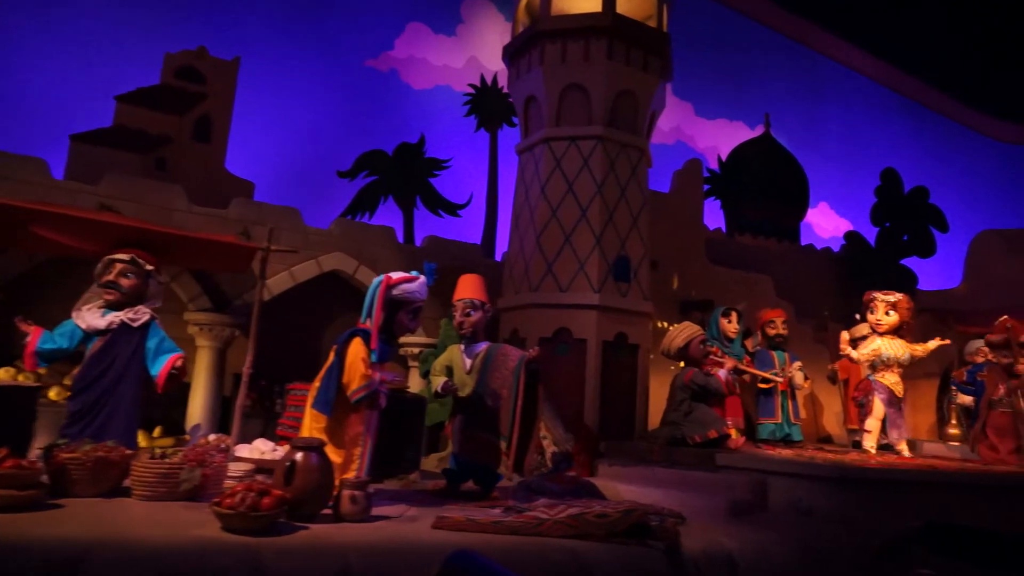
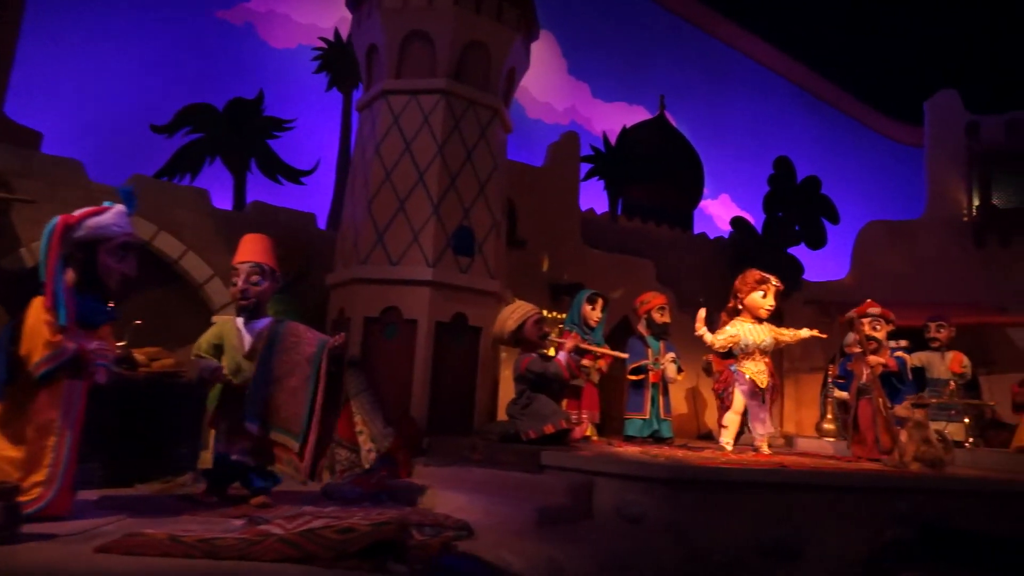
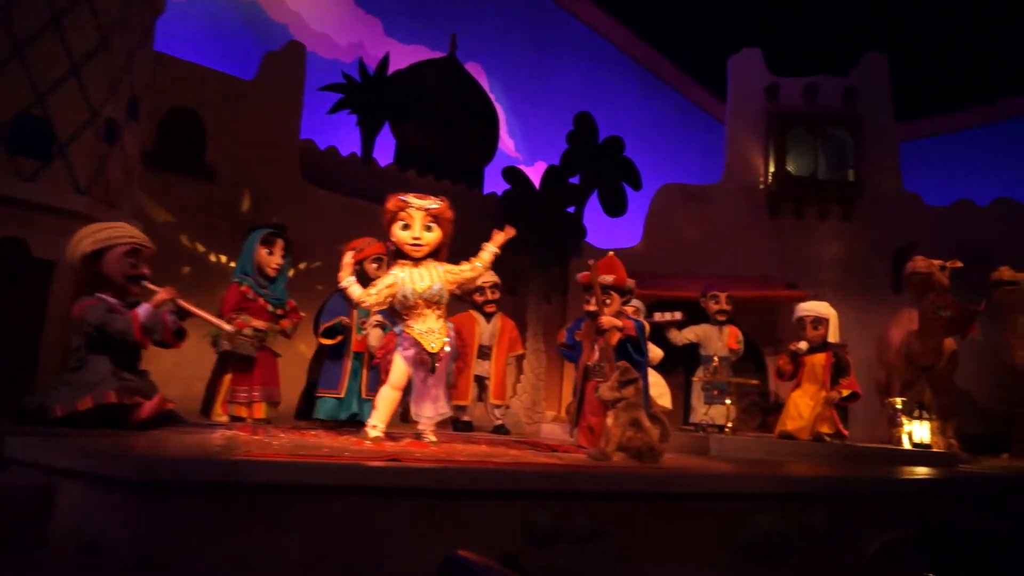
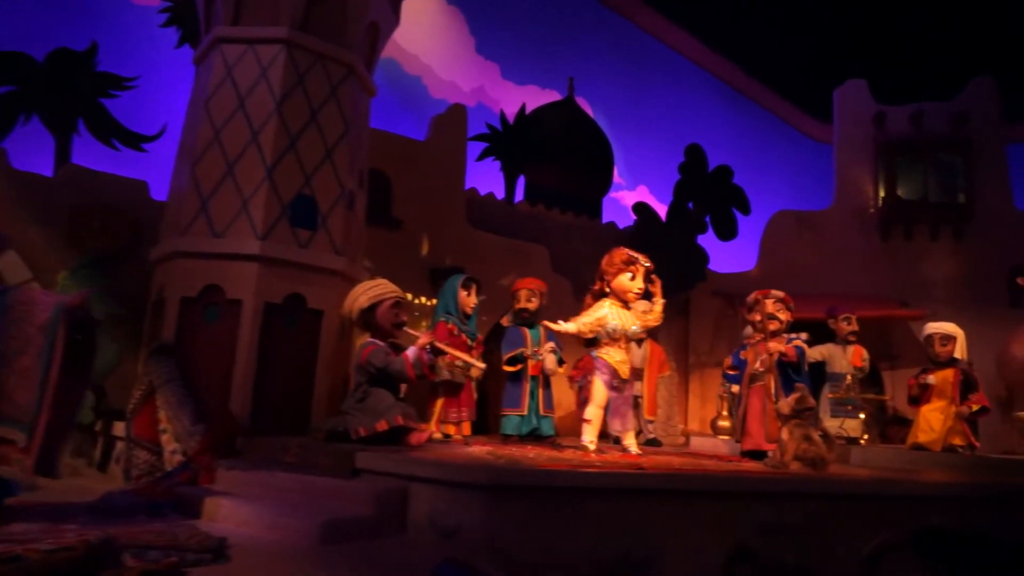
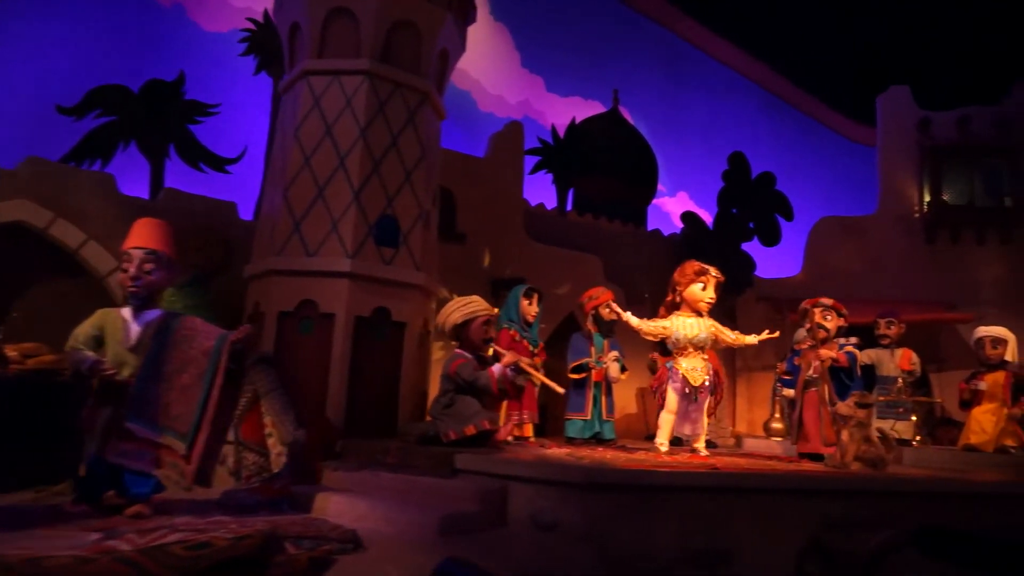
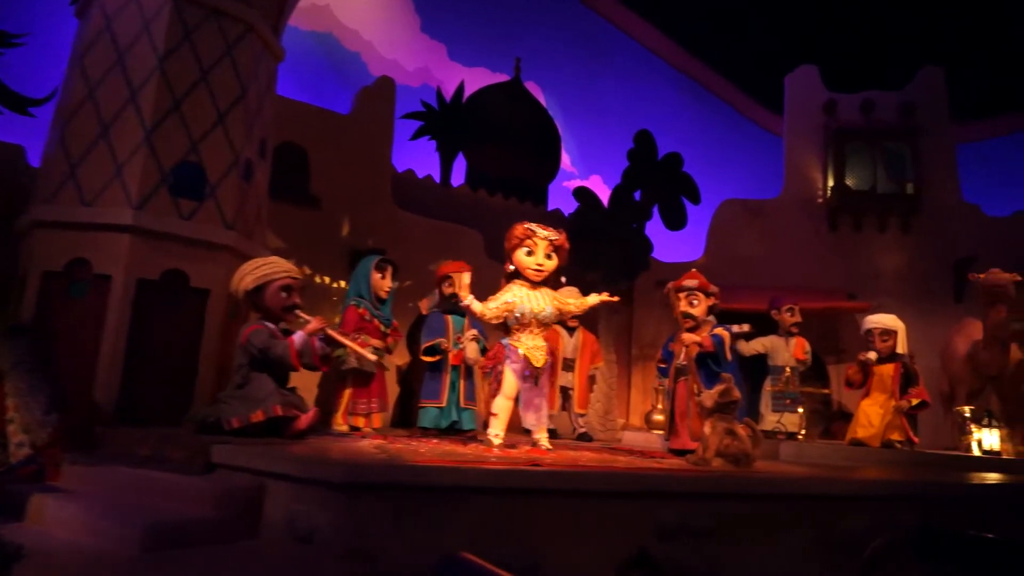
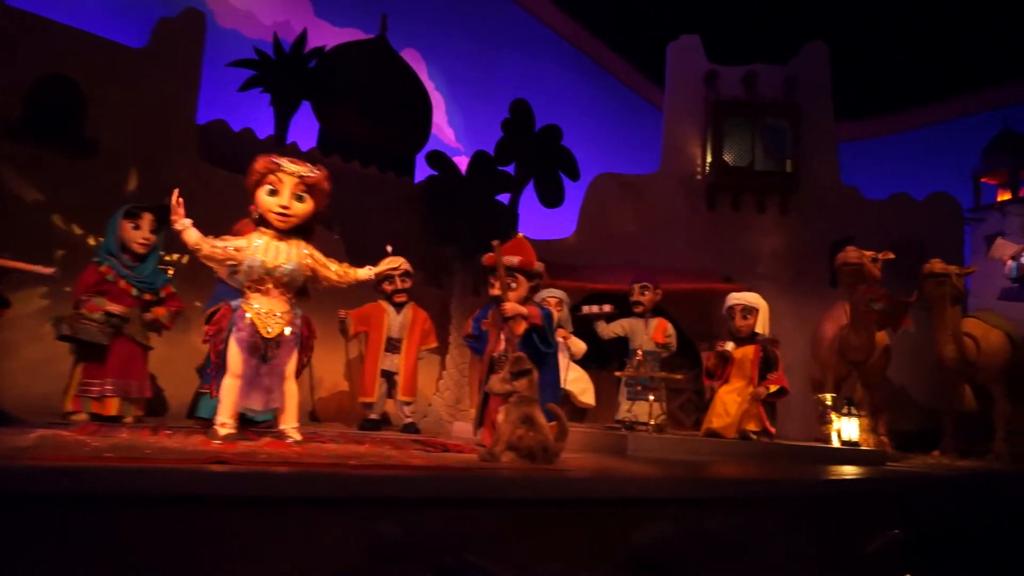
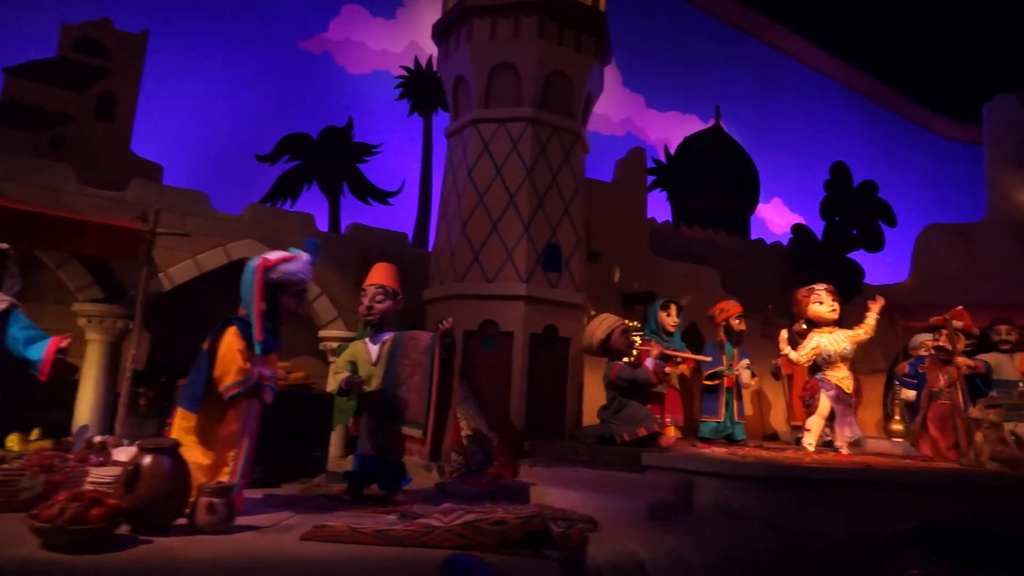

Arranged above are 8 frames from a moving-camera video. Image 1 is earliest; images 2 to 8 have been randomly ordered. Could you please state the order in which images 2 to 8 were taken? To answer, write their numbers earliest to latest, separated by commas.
8, 2, 5, 4, 6, 3, 7
